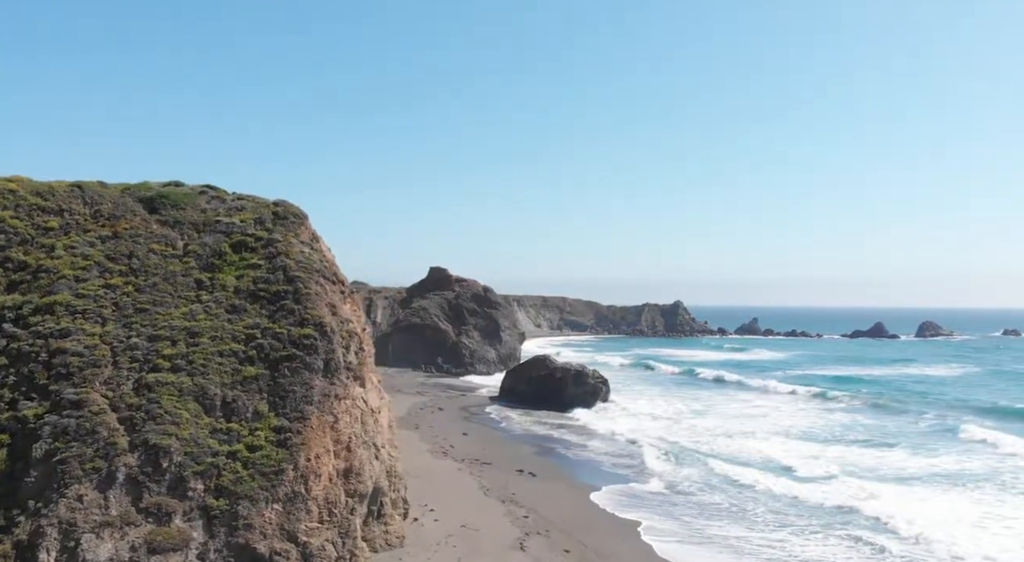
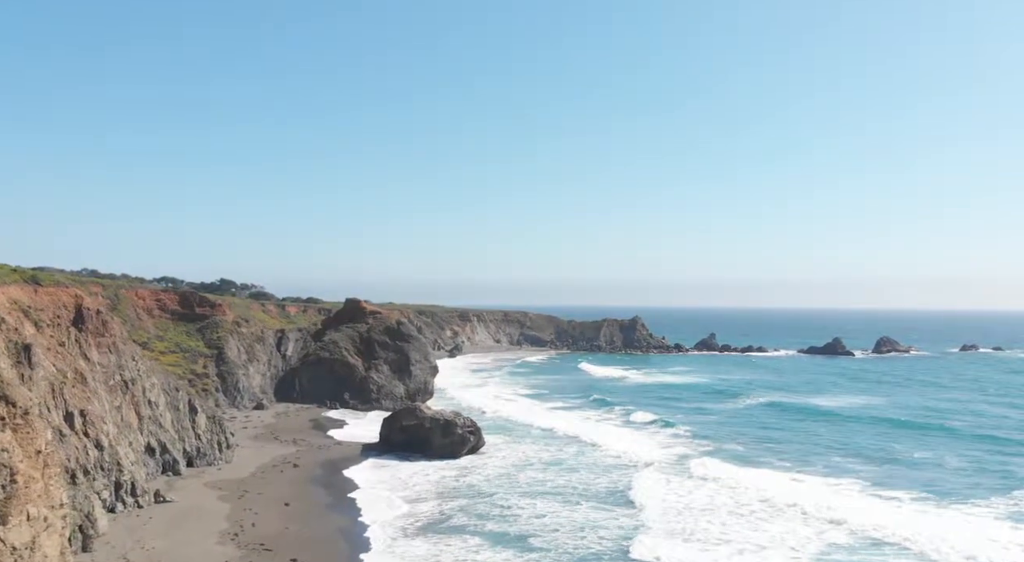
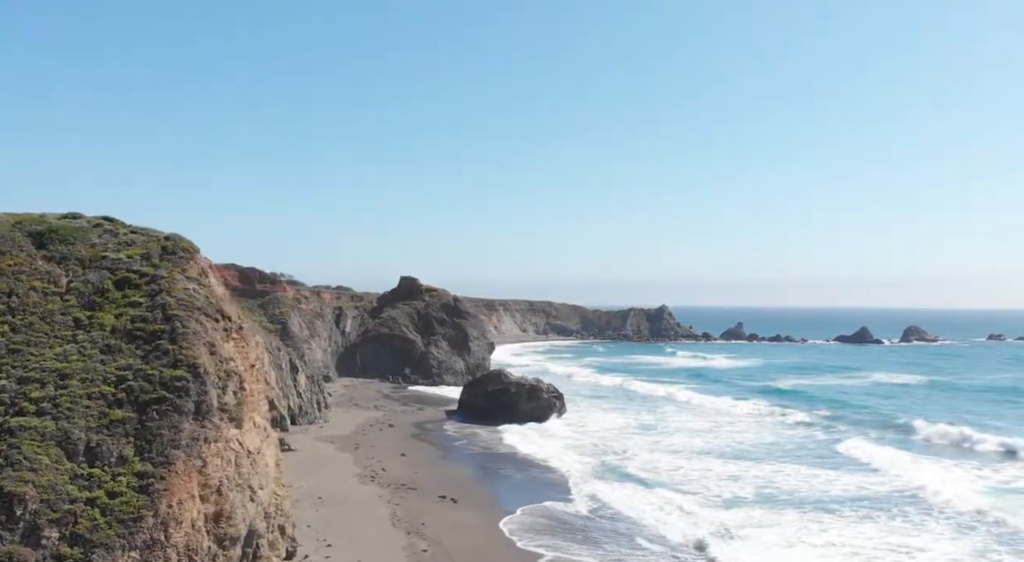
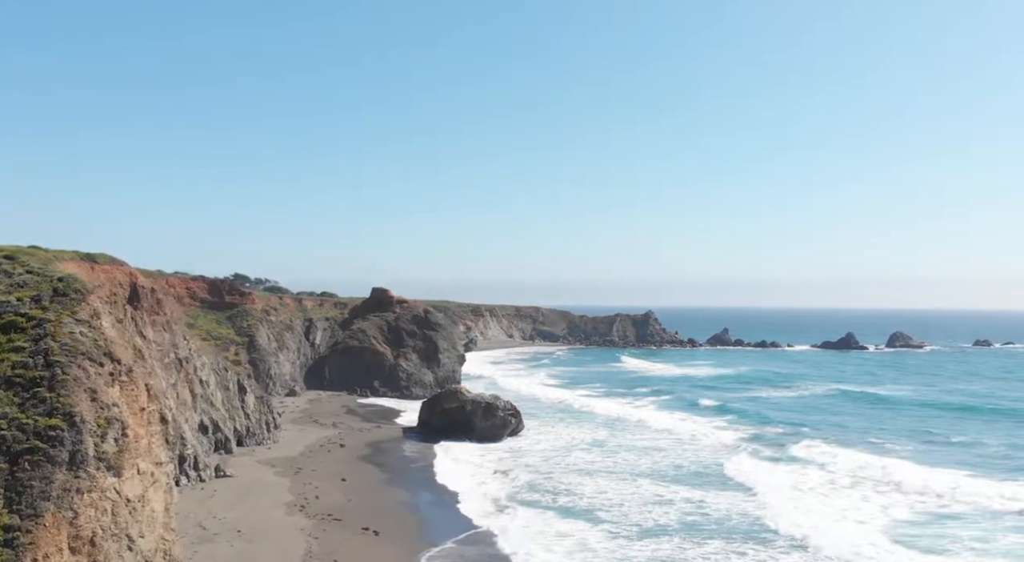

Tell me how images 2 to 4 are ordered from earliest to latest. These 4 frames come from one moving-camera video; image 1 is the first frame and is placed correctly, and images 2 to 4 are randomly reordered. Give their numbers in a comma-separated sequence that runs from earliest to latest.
3, 4, 2
